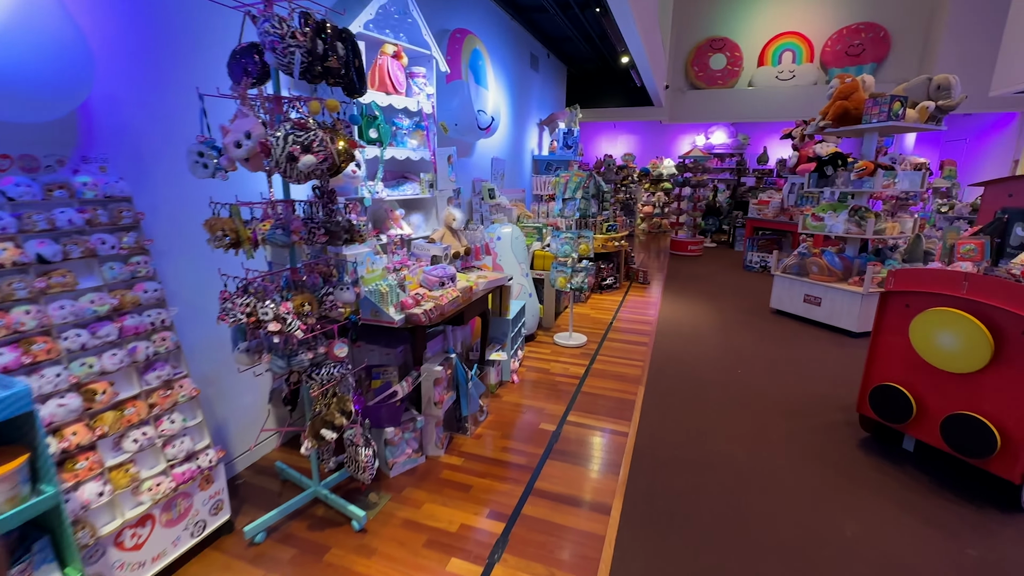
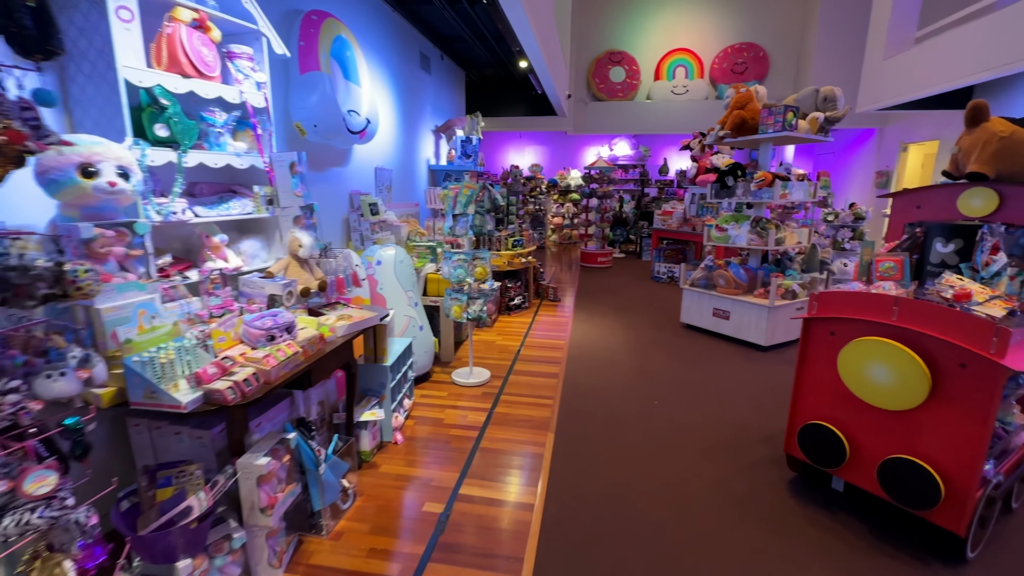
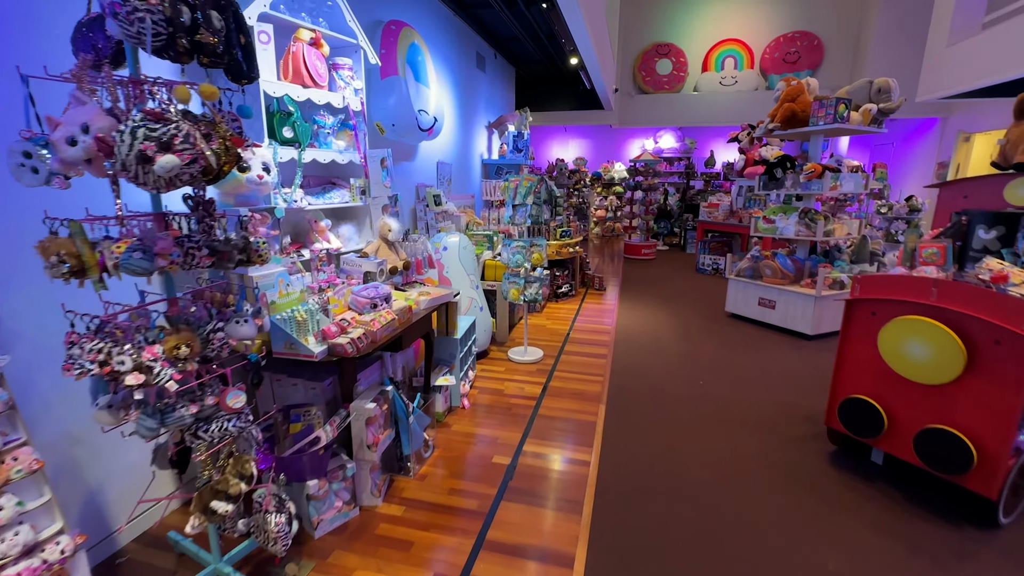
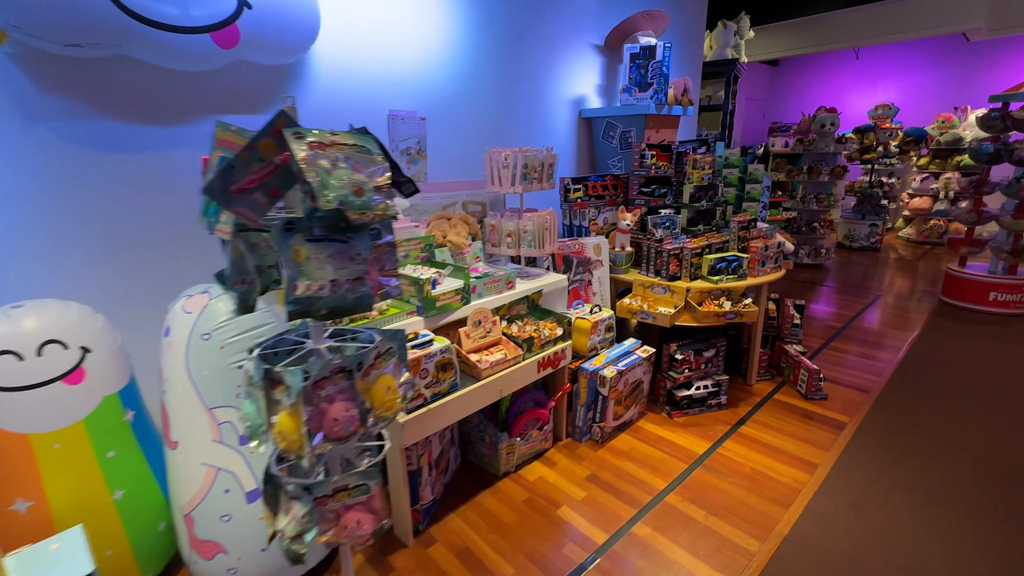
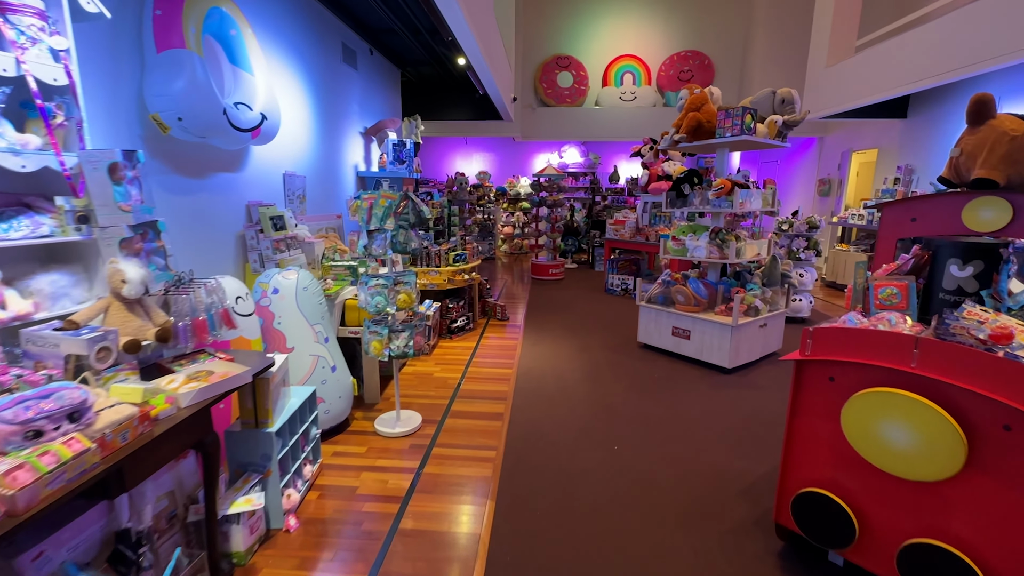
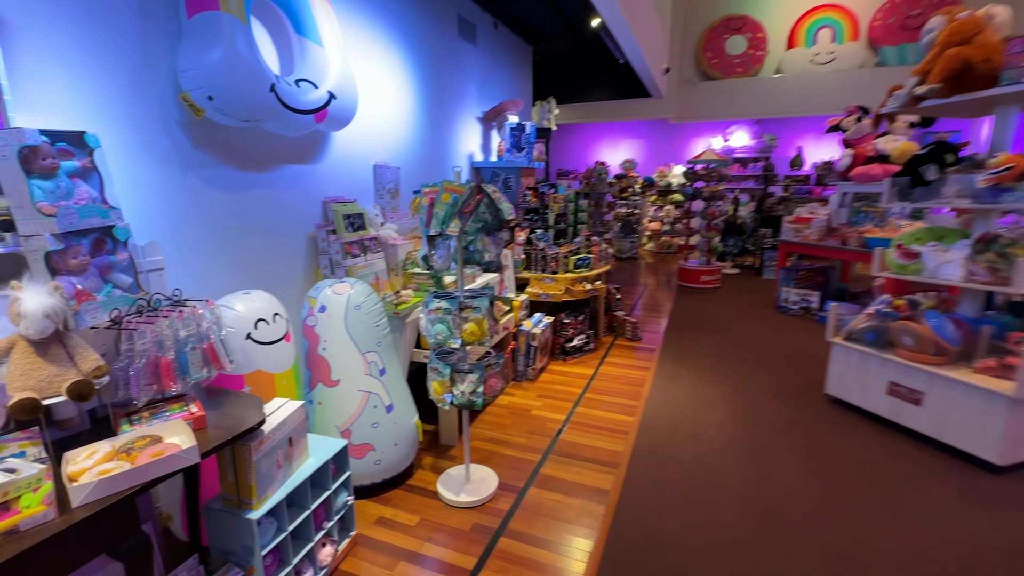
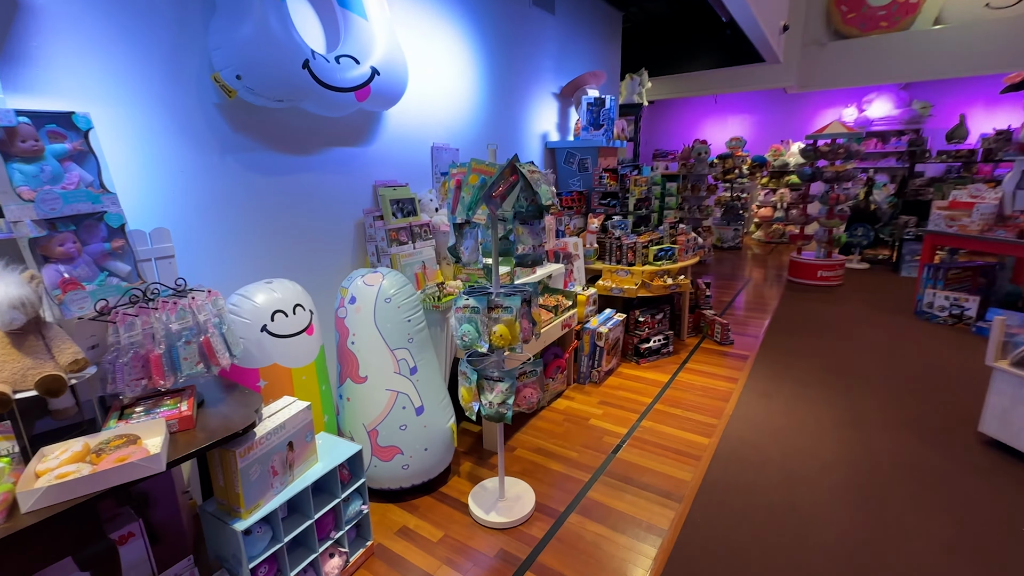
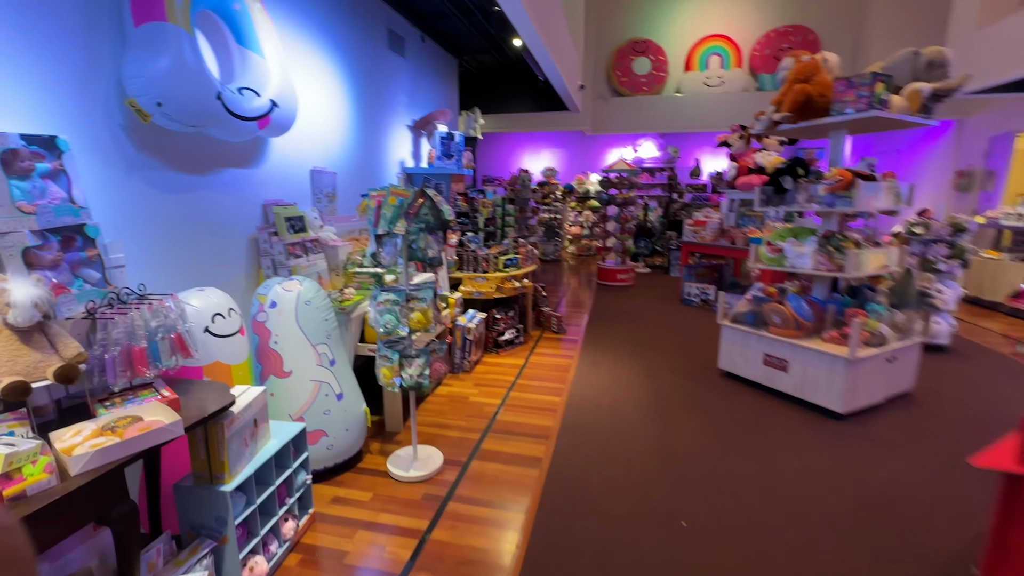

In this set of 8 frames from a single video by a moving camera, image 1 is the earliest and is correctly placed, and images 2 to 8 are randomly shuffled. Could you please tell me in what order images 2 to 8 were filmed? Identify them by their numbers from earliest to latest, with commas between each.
3, 2, 5, 8, 6, 7, 4
